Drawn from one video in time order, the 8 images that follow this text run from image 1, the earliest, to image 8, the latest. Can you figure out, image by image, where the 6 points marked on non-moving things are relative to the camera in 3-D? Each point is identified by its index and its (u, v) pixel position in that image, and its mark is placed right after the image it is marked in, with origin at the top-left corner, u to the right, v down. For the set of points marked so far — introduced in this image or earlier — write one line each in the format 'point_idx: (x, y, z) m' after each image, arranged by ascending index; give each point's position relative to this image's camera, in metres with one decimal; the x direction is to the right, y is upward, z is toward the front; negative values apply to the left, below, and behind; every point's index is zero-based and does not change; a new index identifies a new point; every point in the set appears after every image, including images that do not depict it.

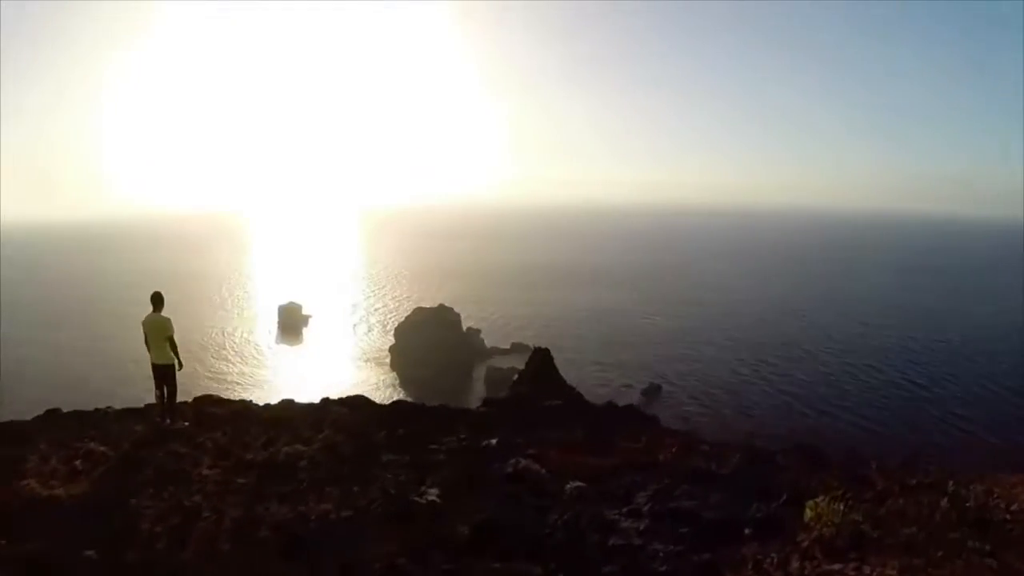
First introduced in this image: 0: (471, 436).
0: (-0.7, -2.9, +12.4) m
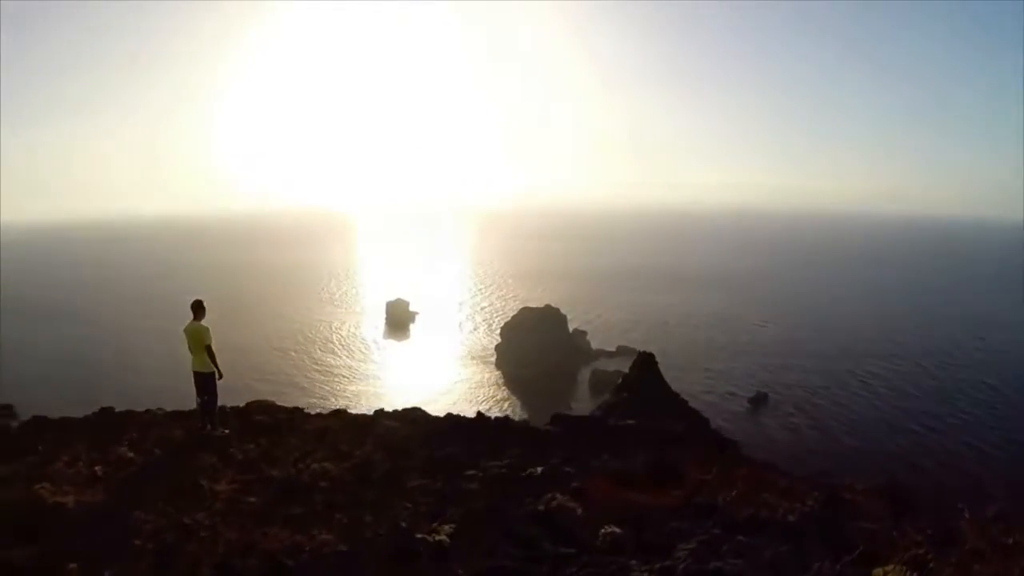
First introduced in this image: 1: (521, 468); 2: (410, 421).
0: (+0.2, -3.2, +11.7) m
1: (+0.2, -3.2, +11.0) m
2: (-2.3, -3.0, +13.9) m
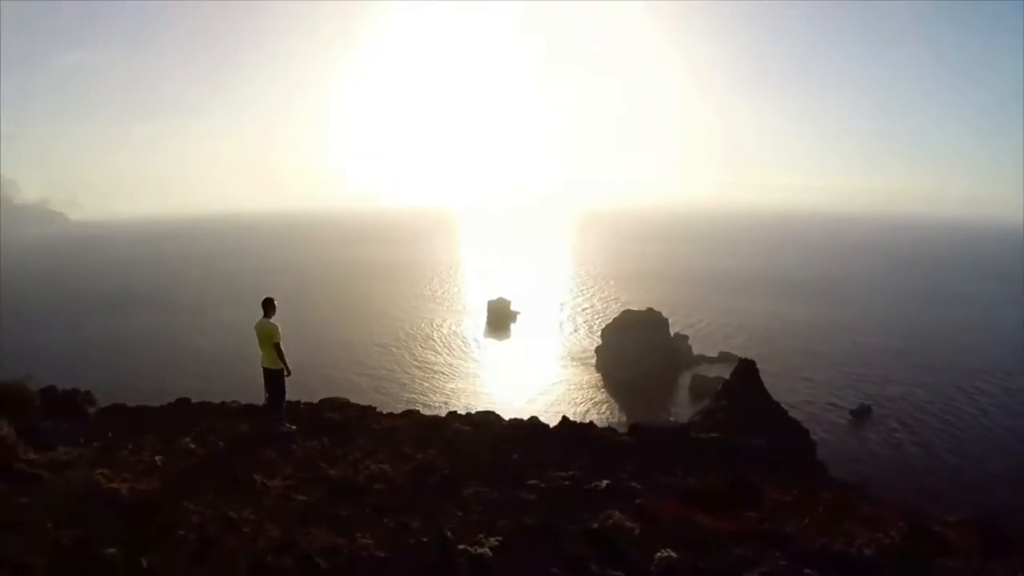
0: (+1.4, -3.3, +11.1) m
1: (+1.2, -3.2, +10.4) m
2: (-0.7, -3.0, +13.7) m
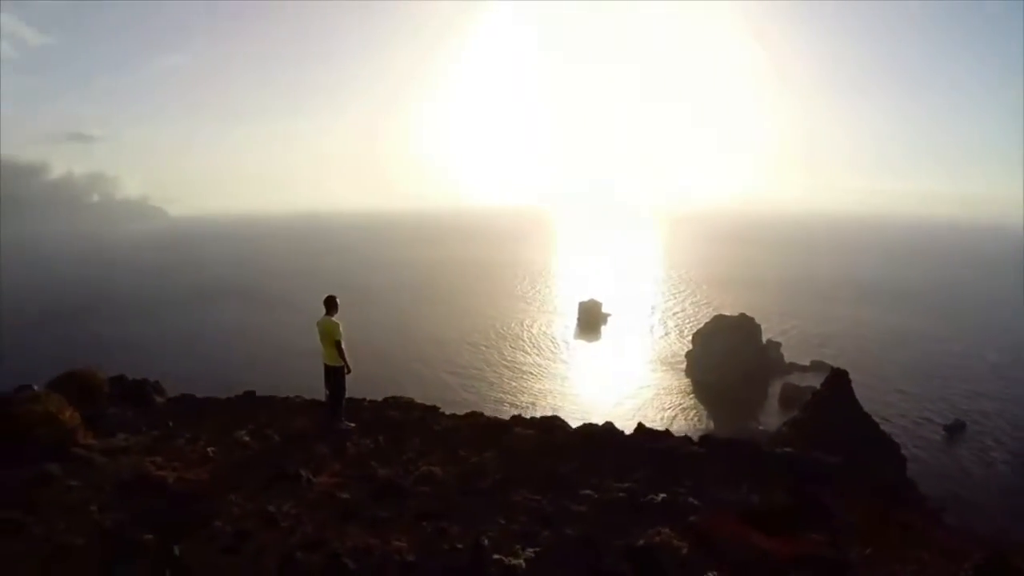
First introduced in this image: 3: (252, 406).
0: (+2.4, -3.3, +10.5) m
1: (+2.1, -3.3, +9.8) m
2: (+0.7, -3.0, +13.4) m
3: (-5.7, -2.4, +12.5) m
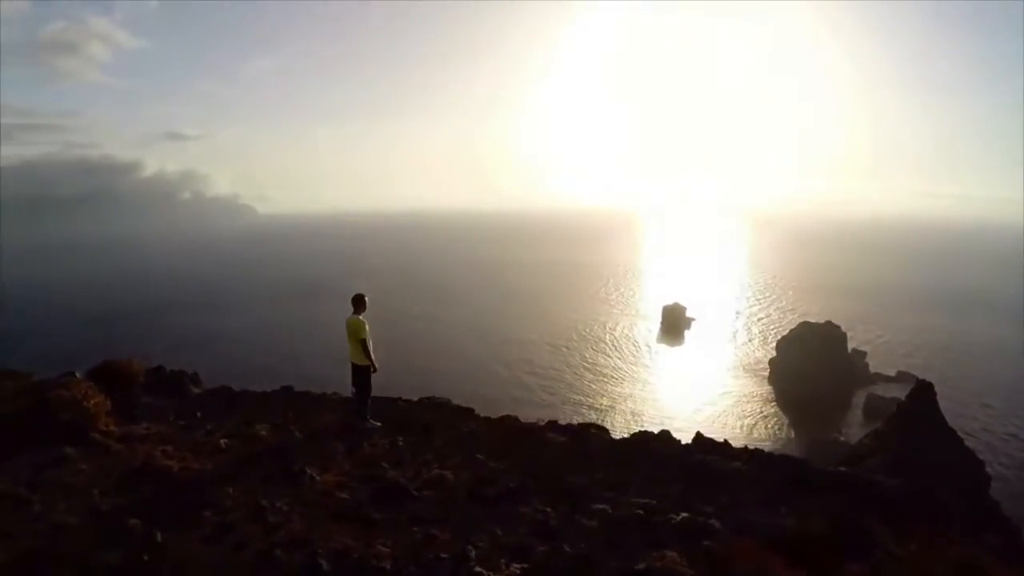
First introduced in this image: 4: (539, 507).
0: (+2.6, -3.4, +9.9) m
1: (+2.3, -3.3, +9.2) m
2: (+1.4, -3.1, +12.9) m
3: (-5.0, -2.4, +12.9) m
4: (+0.3, -3.0, +8.6) m
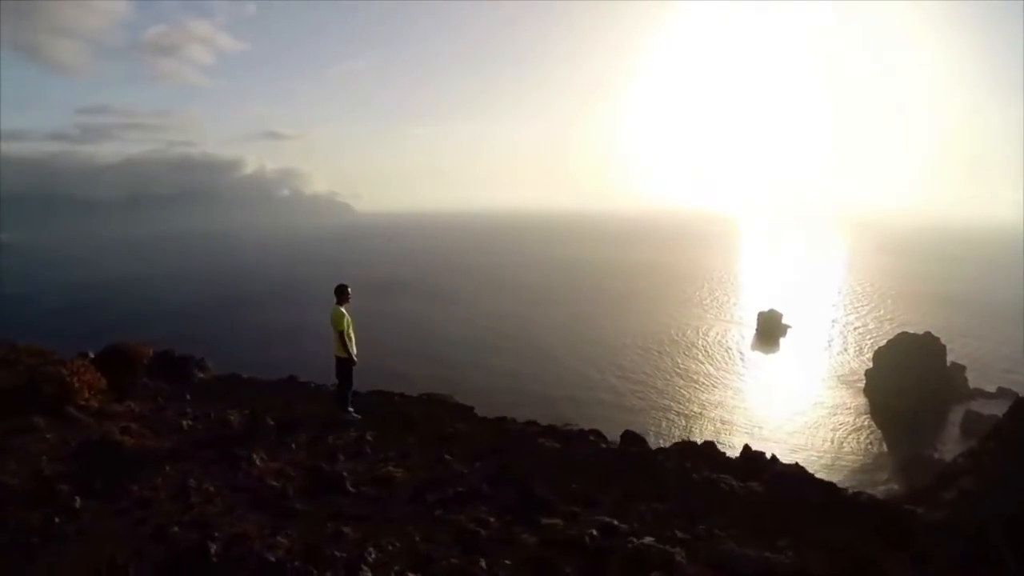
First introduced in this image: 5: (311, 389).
0: (+2.0, -3.3, +8.8) m
1: (+1.6, -3.3, +8.2) m
2: (+1.2, -3.0, +12.0) m
3: (-5.1, -2.1, +12.9) m
4: (-0.4, -2.9, +7.9) m
5: (-4.3, -2.1, +13.0) m
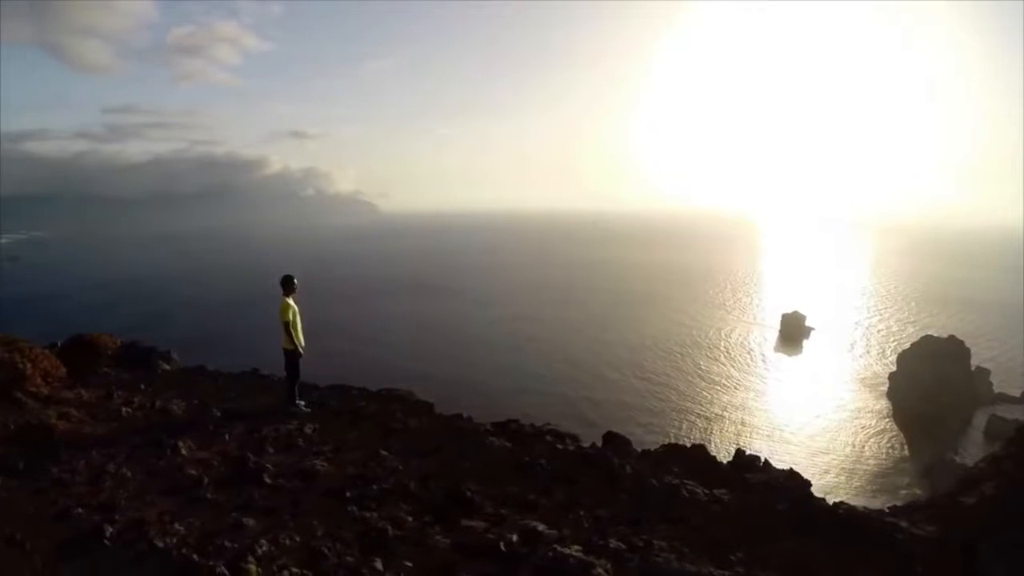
0: (+1.1, -3.2, +8.3) m
1: (+0.6, -3.1, +7.7) m
2: (+0.4, -2.9, +11.5) m
3: (-5.9, -1.9, +12.6) m
4: (-1.4, -2.8, +7.5) m
5: (-5.1, -2.0, +12.7) m
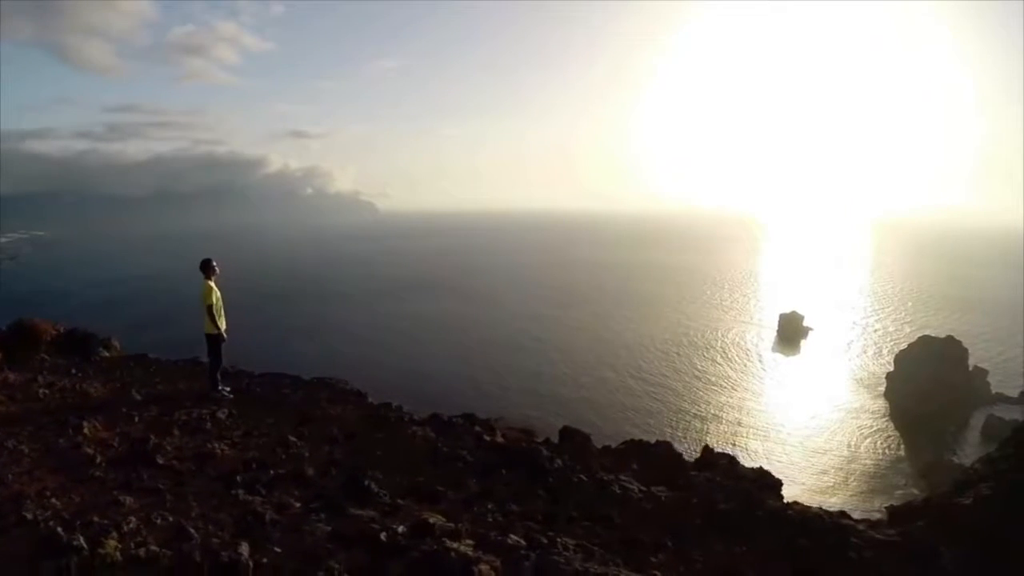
0: (-0.2, -3.0, +8.0) m
1: (-0.6, -2.9, +7.4) m
2: (-0.9, -2.6, +11.2) m
3: (-7.2, -1.7, +12.3) m
4: (-2.7, -2.5, +7.2) m
5: (-6.4, -1.7, +12.4) m
